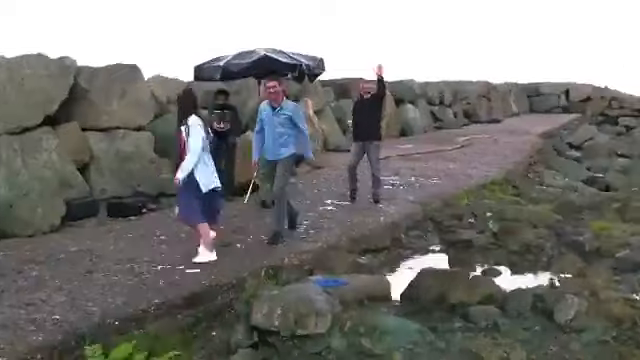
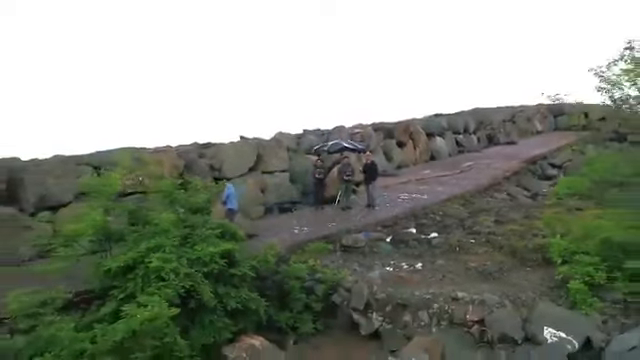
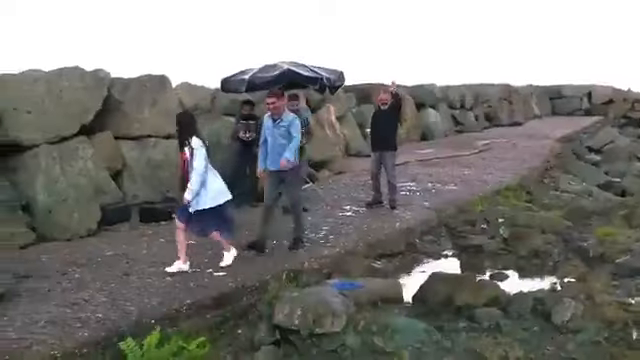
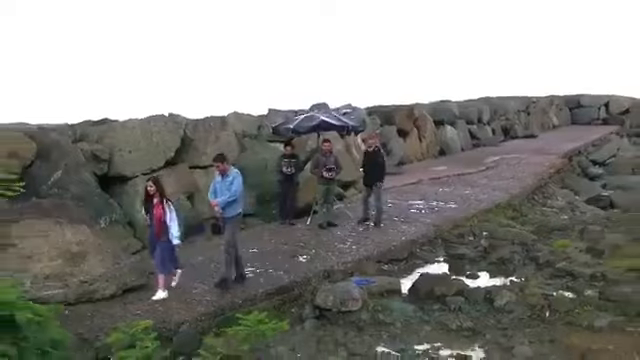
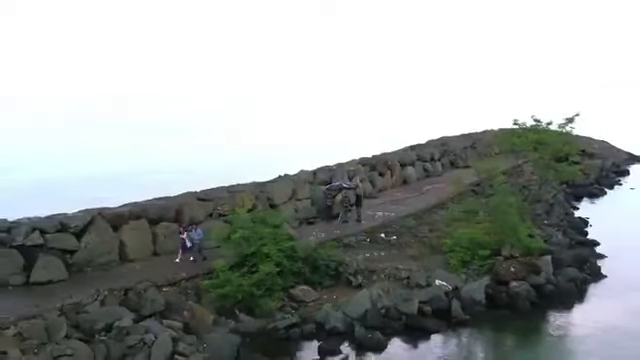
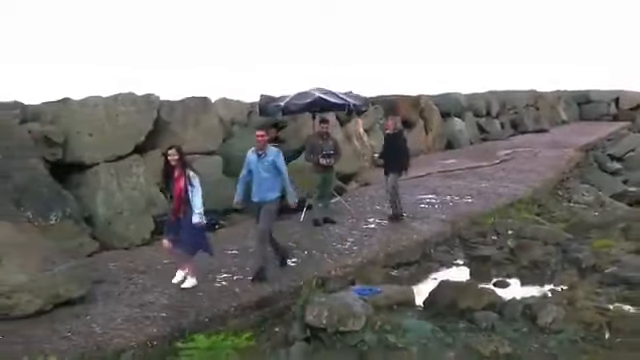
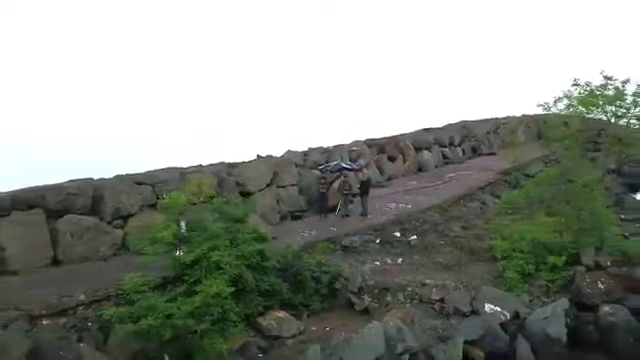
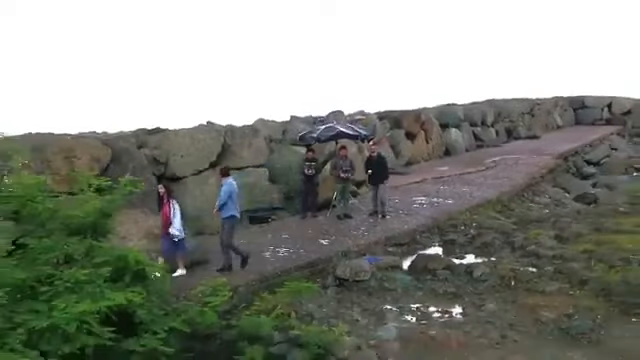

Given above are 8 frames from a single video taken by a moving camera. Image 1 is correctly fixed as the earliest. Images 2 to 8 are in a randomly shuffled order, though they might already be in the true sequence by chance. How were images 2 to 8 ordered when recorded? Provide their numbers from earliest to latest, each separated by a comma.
3, 6, 4, 8, 2, 7, 5
